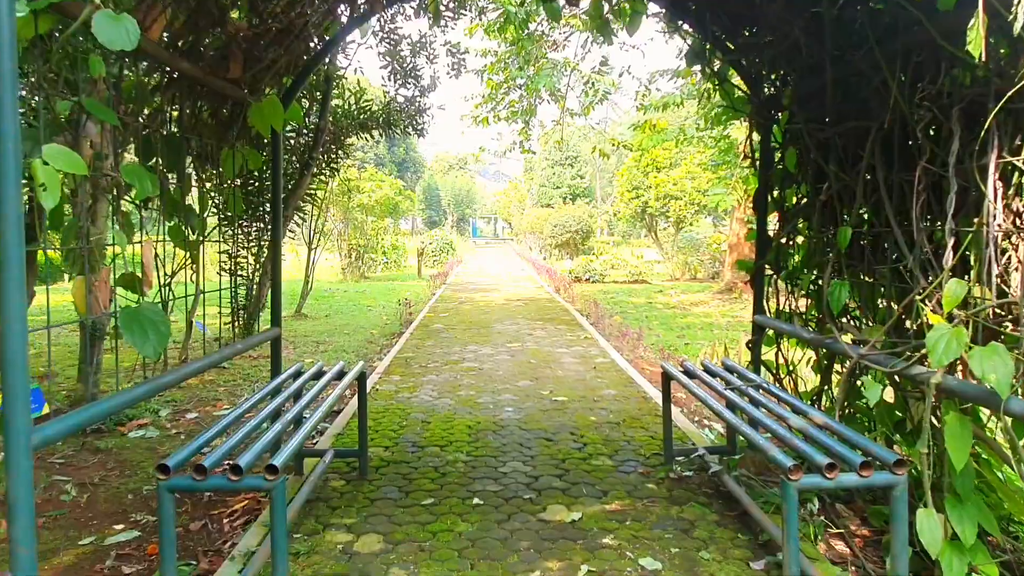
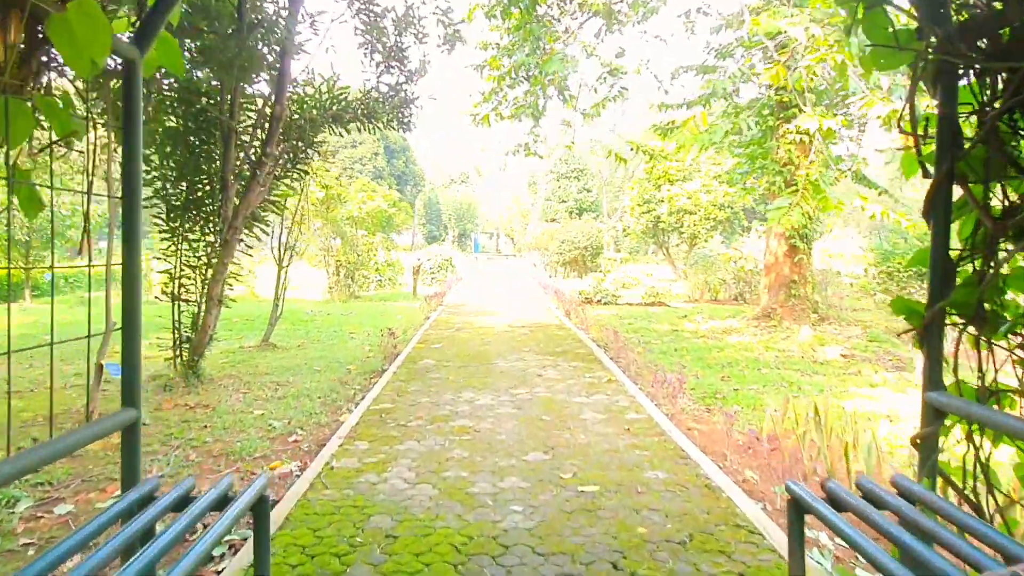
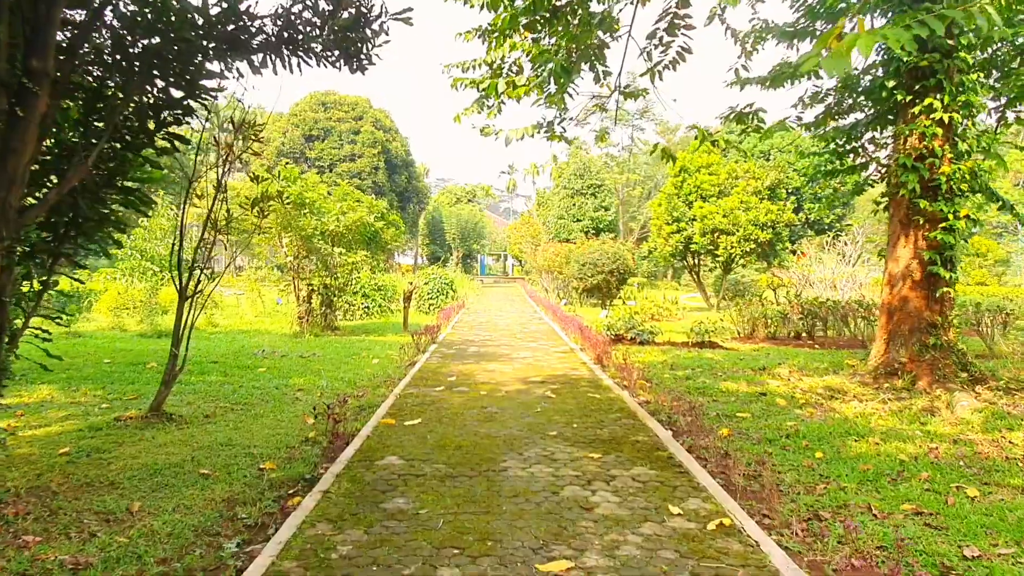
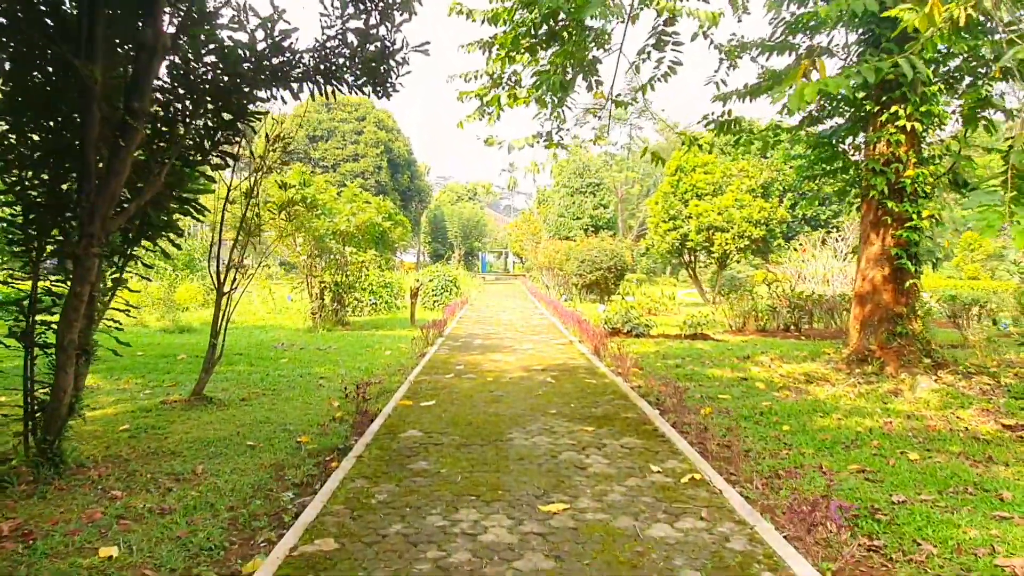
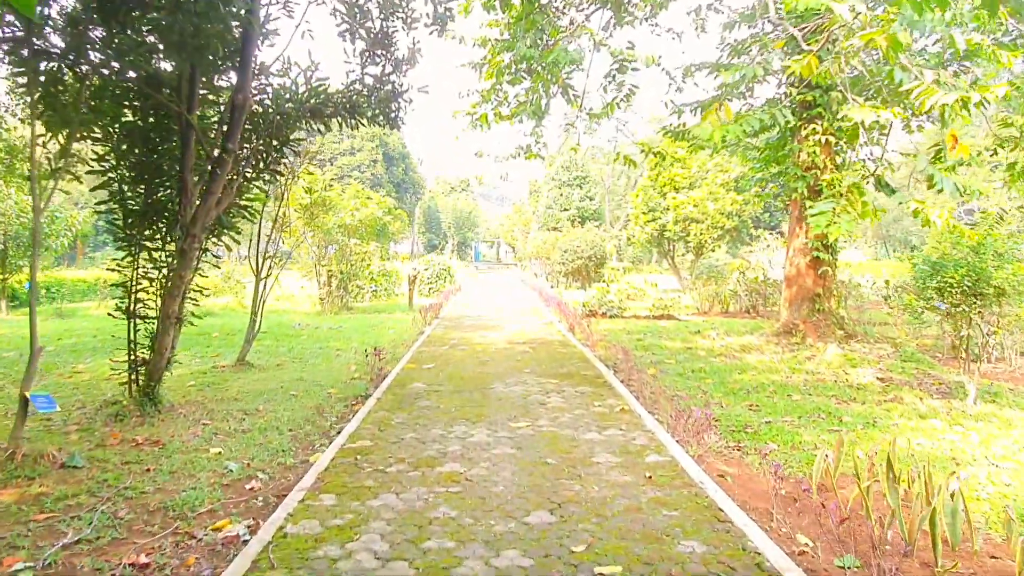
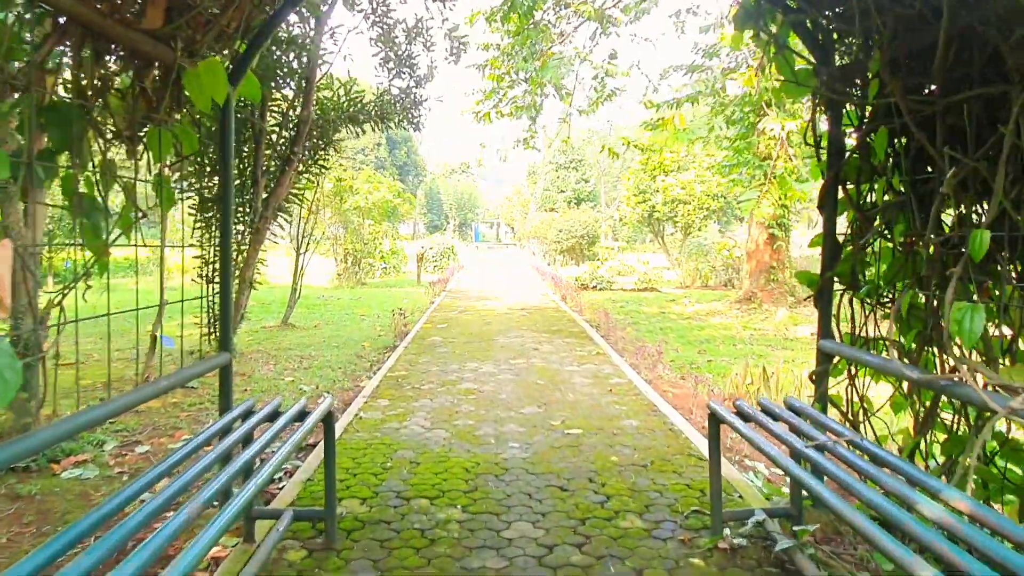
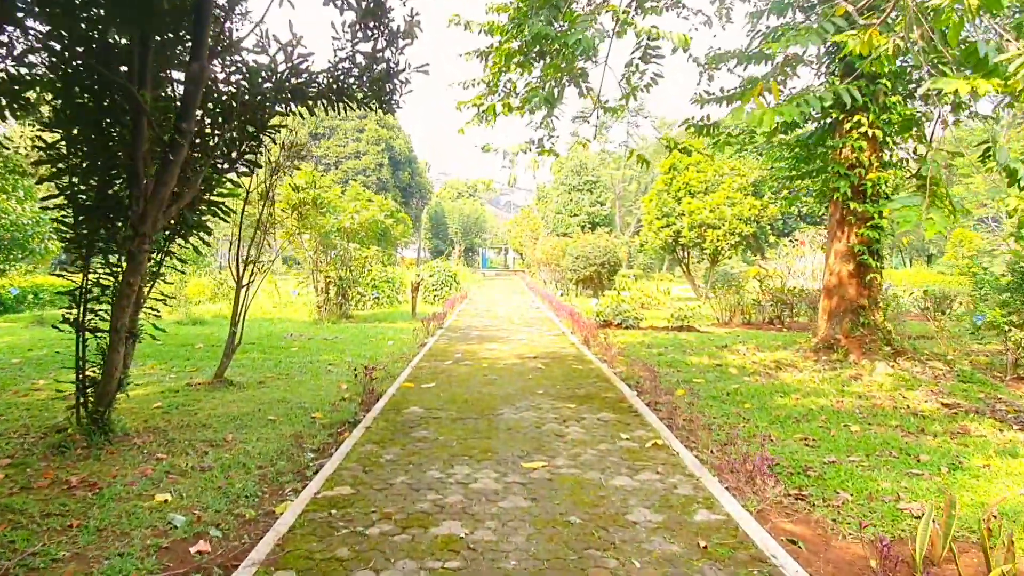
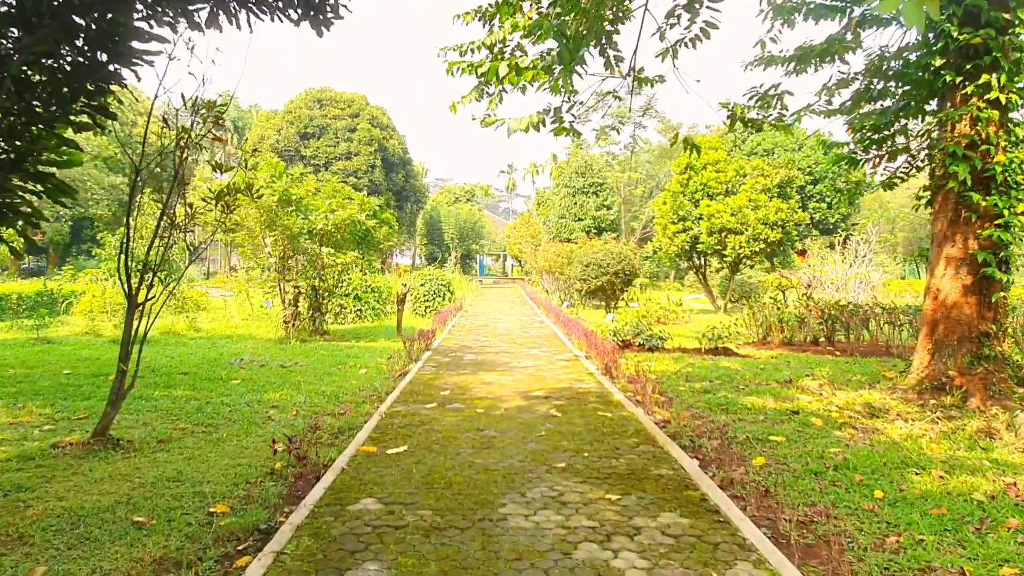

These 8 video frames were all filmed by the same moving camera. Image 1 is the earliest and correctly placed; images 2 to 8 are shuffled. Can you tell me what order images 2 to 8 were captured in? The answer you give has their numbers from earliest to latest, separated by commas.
6, 2, 5, 7, 4, 3, 8
